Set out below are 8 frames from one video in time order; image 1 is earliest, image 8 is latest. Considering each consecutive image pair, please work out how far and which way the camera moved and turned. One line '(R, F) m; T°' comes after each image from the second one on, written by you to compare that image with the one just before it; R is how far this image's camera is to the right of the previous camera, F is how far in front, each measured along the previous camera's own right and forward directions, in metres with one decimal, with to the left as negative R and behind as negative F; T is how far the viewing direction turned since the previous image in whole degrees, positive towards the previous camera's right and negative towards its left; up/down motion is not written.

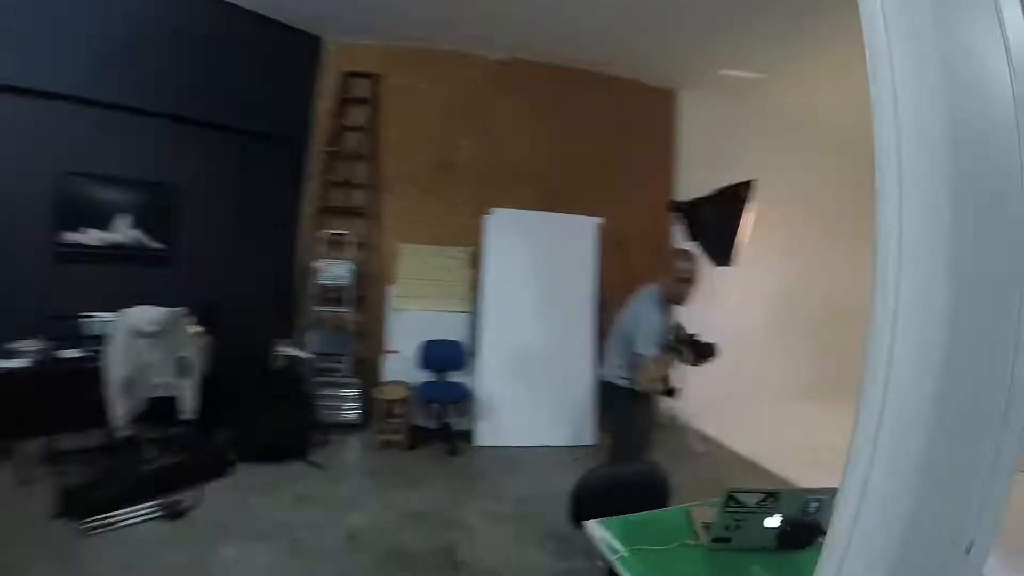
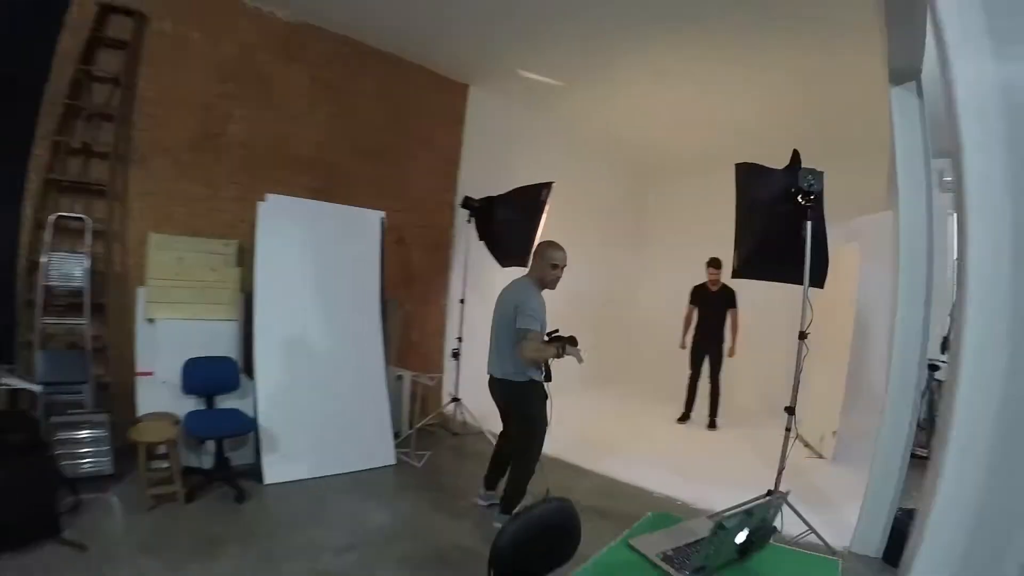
(-0.3, +0.3) m; +26°
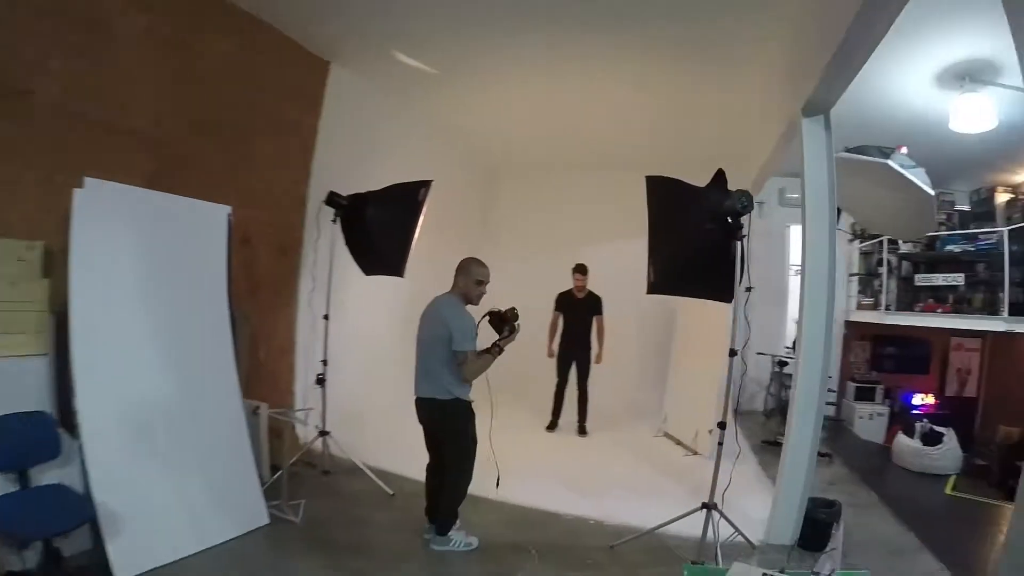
(-0.4, +0.3) m; +19°
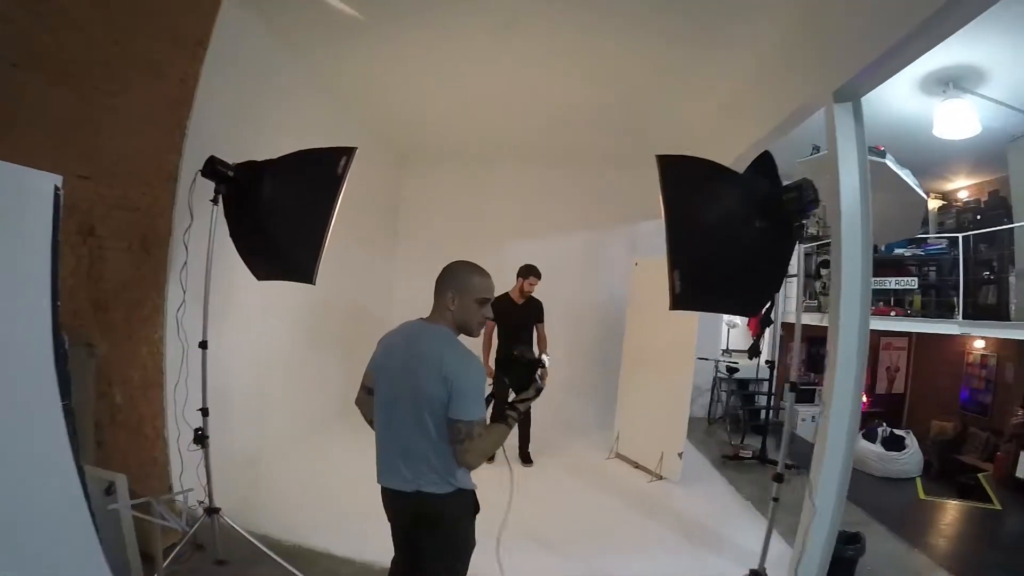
(-0.3, +0.6) m; +12°
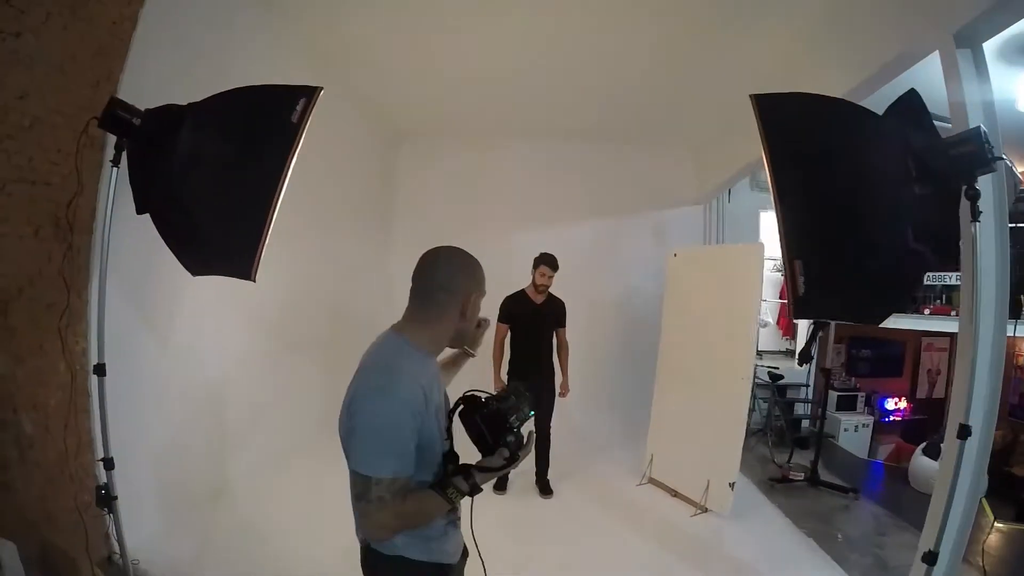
(-0.1, +0.5) m; +1°
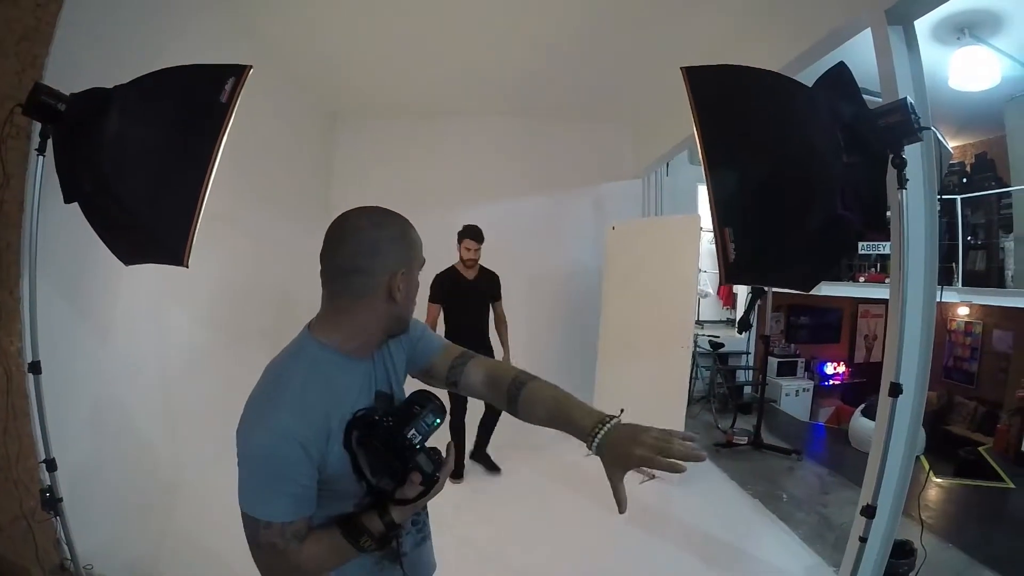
(0.0, 0.0) m; +4°
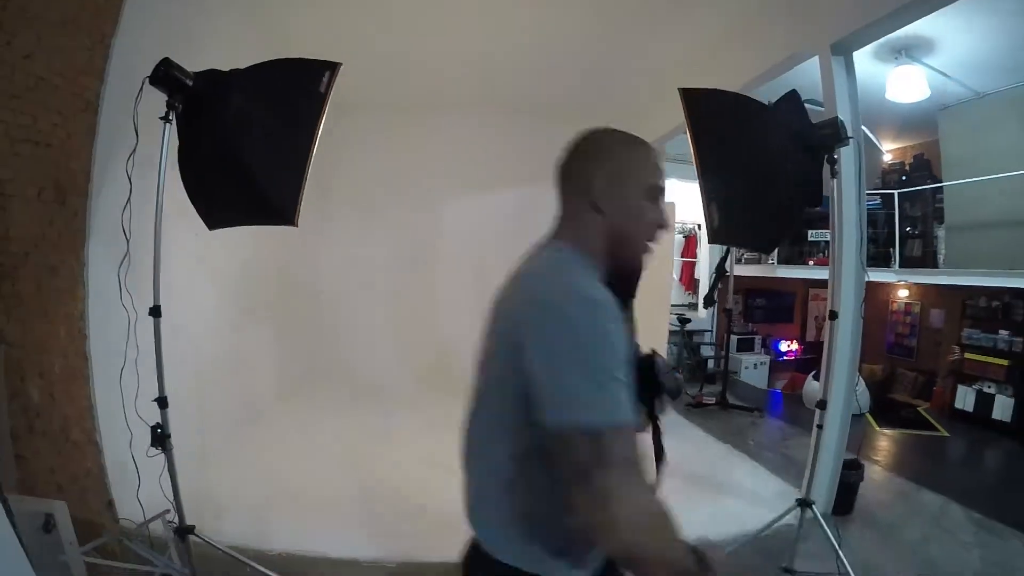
(-0.1, -0.3) m; +3°
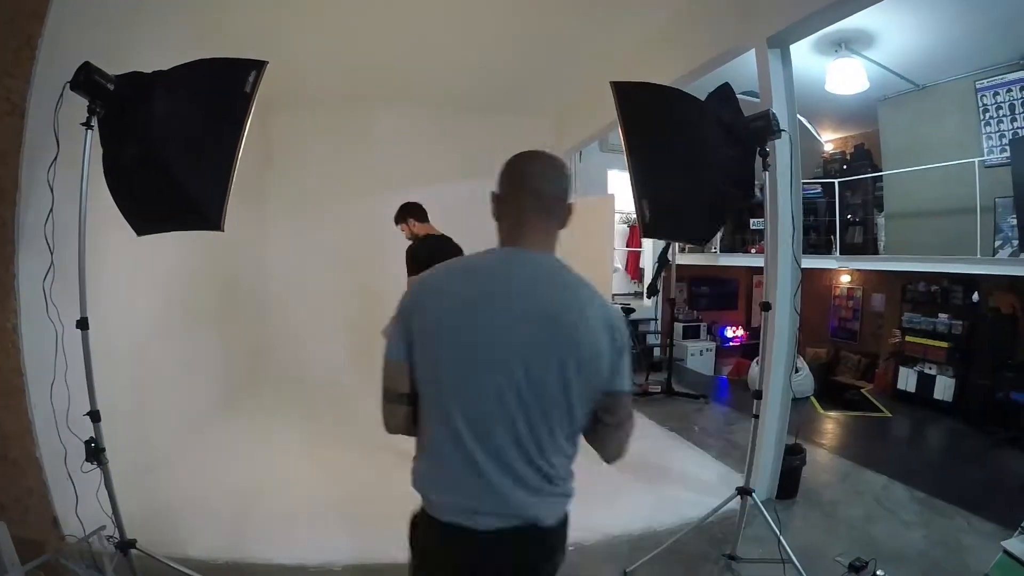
(0.0, 0.0) m; +3°
